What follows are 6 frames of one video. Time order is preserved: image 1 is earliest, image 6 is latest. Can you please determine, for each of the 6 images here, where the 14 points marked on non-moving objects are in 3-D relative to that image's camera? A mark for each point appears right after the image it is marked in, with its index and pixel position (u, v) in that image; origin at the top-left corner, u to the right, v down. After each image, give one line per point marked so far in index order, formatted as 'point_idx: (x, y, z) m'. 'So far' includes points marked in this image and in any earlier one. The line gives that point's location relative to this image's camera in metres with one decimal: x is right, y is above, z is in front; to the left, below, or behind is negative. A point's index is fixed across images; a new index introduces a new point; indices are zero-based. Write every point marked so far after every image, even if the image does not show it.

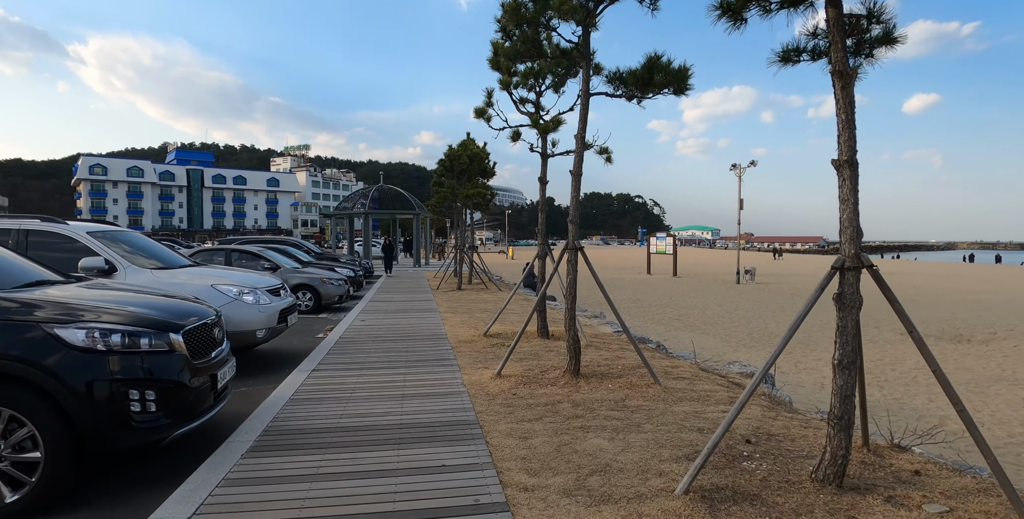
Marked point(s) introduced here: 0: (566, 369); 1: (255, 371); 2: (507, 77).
0: (+0.6, -1.1, +5.3) m
1: (-3.0, -1.3, +6.0) m
2: (-0.1, +2.6, +7.3) m
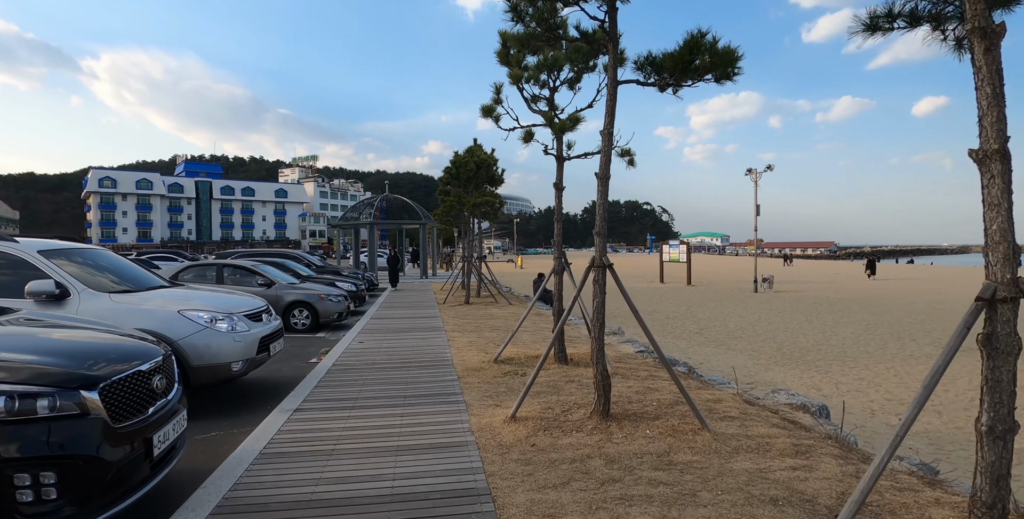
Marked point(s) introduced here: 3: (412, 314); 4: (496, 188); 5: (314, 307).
0: (+0.7, -1.3, +4.5) m
1: (-2.9, -1.5, +5.2) m
2: (+0.1, +2.4, +6.6) m
3: (-2.3, -1.3, +11.7) m
4: (-0.5, +2.2, +15.6) m
5: (-4.1, -1.0, +10.5) m
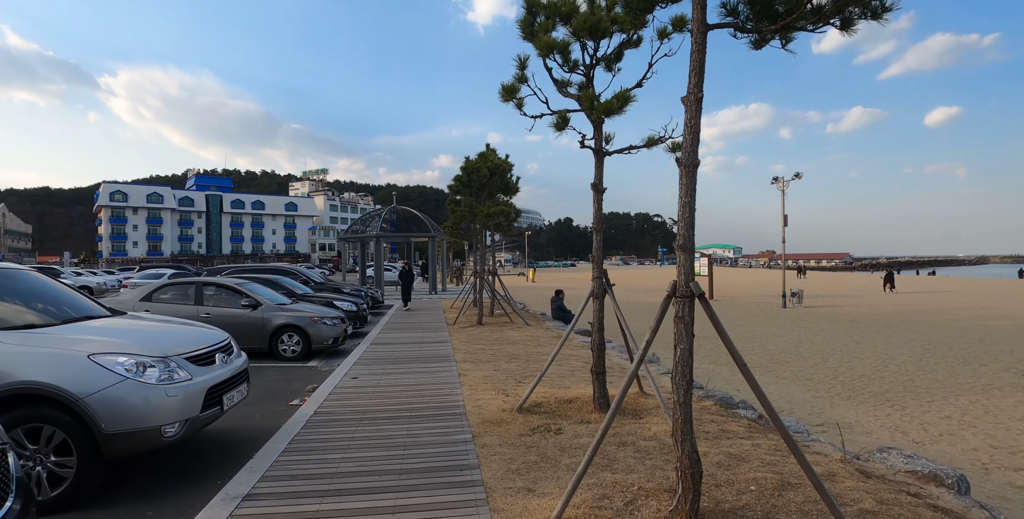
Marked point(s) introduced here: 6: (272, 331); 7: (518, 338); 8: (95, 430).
0: (+1.0, -1.5, +3.0) m
1: (-2.6, -1.7, +3.8) m
2: (+0.3, +2.2, +5.2) m
3: (-1.9, -1.6, +10.3) m
4: (0.0, +1.7, +14.2) m
5: (-3.7, -1.3, +9.2) m
6: (-4.3, -1.3, +9.1) m
7: (+0.1, -1.7, +10.7) m
8: (-2.9, -1.2, +3.6) m
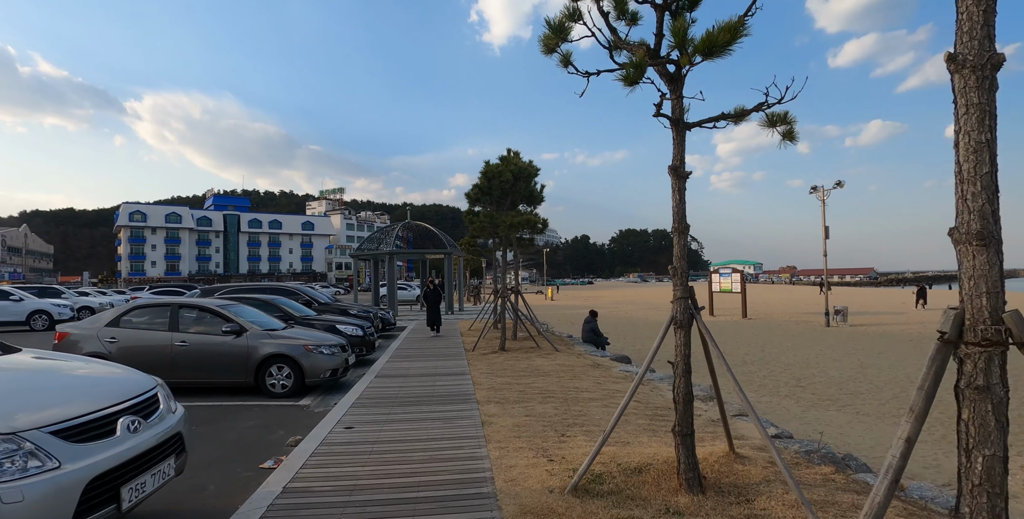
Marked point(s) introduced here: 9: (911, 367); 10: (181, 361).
0: (+1.3, -1.5, +1.4) m
1: (-2.3, -1.8, +2.3) m
2: (+0.7, +2.1, +3.7) m
3: (-1.4, -1.9, +8.7) m
4: (+0.6, +1.3, +12.8) m
5: (-3.2, -1.6, +7.7) m
6: (-3.8, -1.6, +7.7) m
7: (+0.7, -1.9, +9.1) m
8: (-2.6, -1.2, +2.1) m
9: (+11.3, -3.0, +14.5) m
10: (-5.0, -1.5, +7.7) m
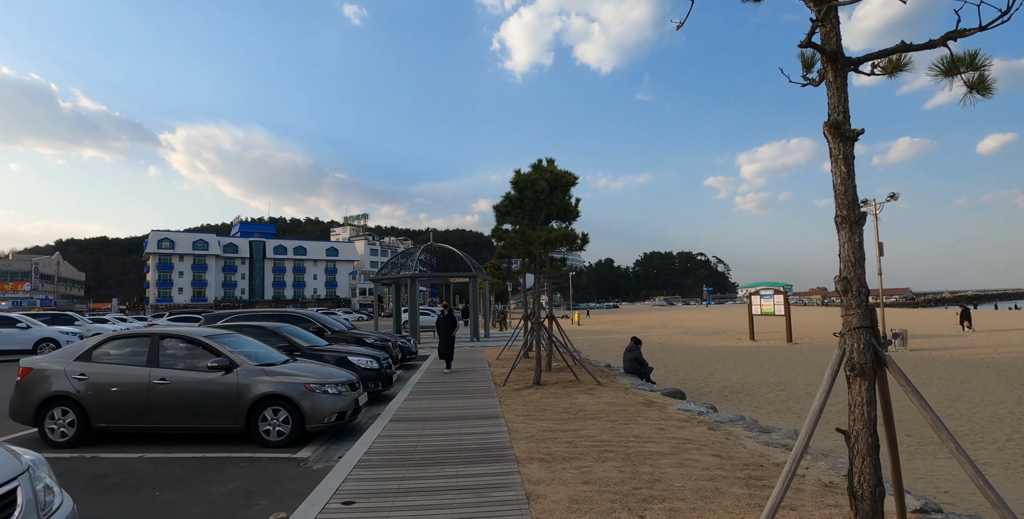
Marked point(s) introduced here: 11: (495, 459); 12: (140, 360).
0: (+1.5, -1.4, -0.1) m
1: (-2.0, -1.8, +0.9) m
2: (+1.0, +2.1, +2.5) m
3: (-0.8, -2.2, +7.3) m
4: (+1.3, +0.9, +11.4) m
5: (-2.7, -1.8, +6.4) m
6: (-3.3, -1.8, +6.4) m
7: (+1.3, -2.2, +7.6) m
8: (-2.3, -1.2, +0.8) m
9: (+12.1, -3.4, +12.5) m
10: (-4.4, -1.8, +6.4) m
11: (-0.1, -2.0, +5.1) m
12: (-4.8, -1.3, +6.6) m
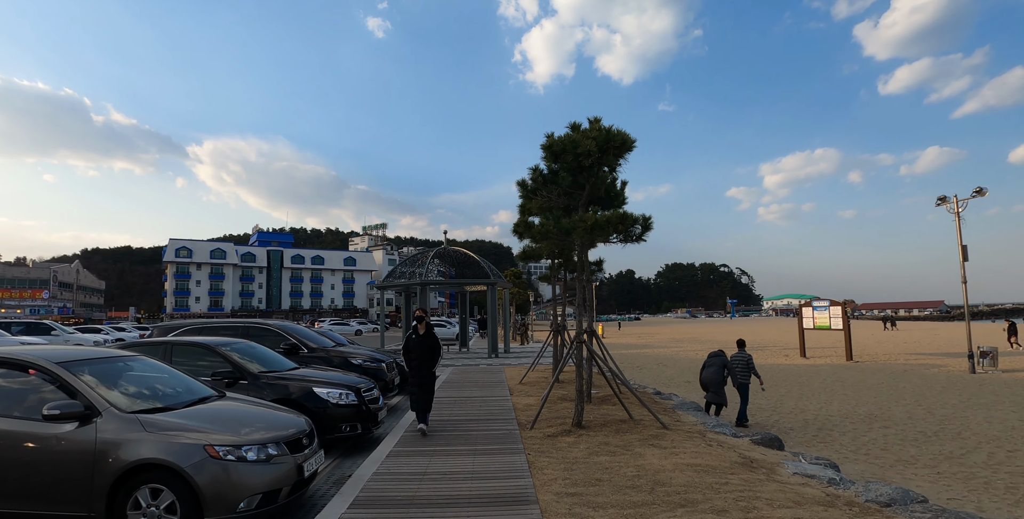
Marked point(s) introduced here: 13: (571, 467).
0: (+1.6, -1.1, -2.8) m
1: (-1.9, -1.5, -1.7) m
2: (+1.2, +2.3, -0.2) m
3: (-0.5, -2.0, +4.7) m
4: (+1.8, +0.9, +8.7) m
5: (-2.4, -1.6, +3.8) m
6: (-3.0, -1.7, +3.9) m
7: (+1.6, -2.1, +4.9) m
8: (-2.2, -0.9, -1.8) m
9: (+12.7, -3.4, +9.3) m
10: (-4.1, -1.6, +3.9) m
11: (+0.1, -1.8, +2.4) m
12: (-4.5, -1.1, +4.1) m
13: (+0.6, -2.1, +5.1) m
